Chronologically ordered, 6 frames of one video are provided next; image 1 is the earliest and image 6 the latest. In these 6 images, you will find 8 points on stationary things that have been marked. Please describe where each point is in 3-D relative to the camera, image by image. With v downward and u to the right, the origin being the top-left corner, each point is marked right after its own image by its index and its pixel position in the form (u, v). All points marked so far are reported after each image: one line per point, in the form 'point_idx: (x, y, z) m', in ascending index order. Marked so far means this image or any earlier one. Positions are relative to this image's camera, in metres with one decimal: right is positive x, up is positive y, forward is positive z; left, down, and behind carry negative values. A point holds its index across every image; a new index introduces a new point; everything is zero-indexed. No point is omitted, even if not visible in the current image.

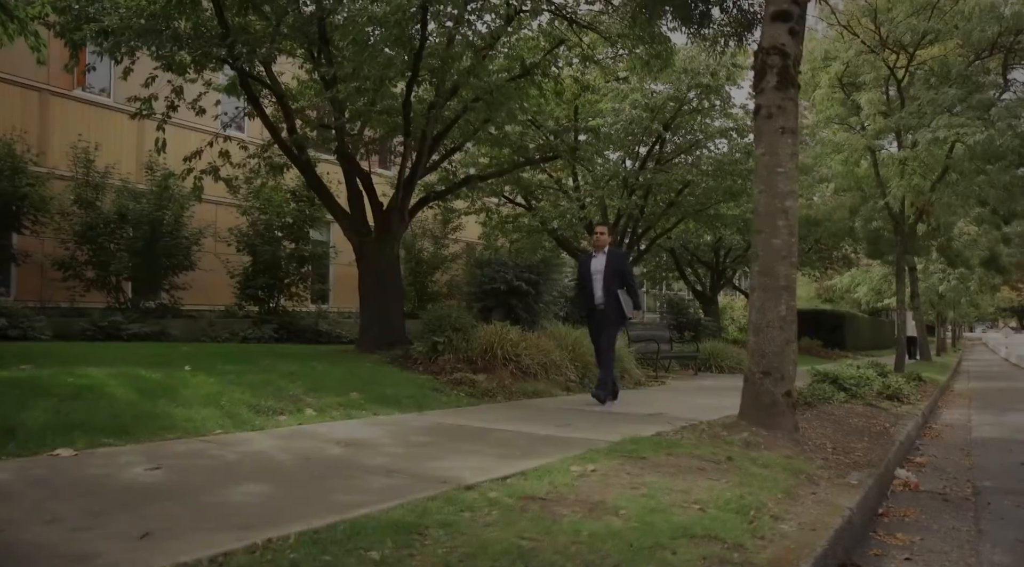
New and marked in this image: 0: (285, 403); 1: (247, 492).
0: (-1.7, -0.9, +5.9) m
1: (-1.1, -0.8, +3.1) m
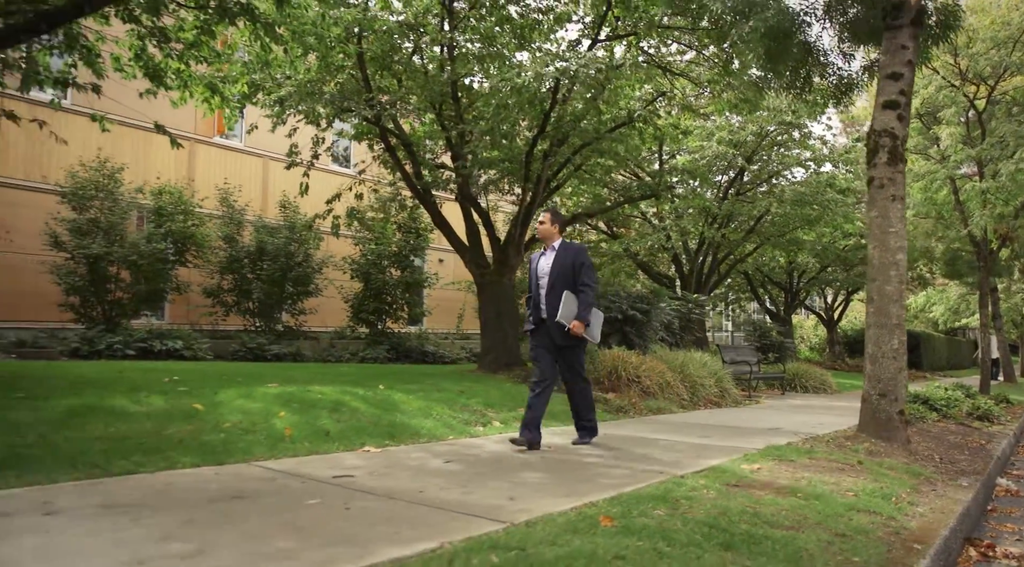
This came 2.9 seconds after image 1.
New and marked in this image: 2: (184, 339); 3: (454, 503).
0: (-0.3, -1.3, +7.3) m
1: (+0.1, -1.1, +4.4) m
2: (-6.0, -1.0, +13.8) m
3: (-0.3, -1.0, +3.5) m
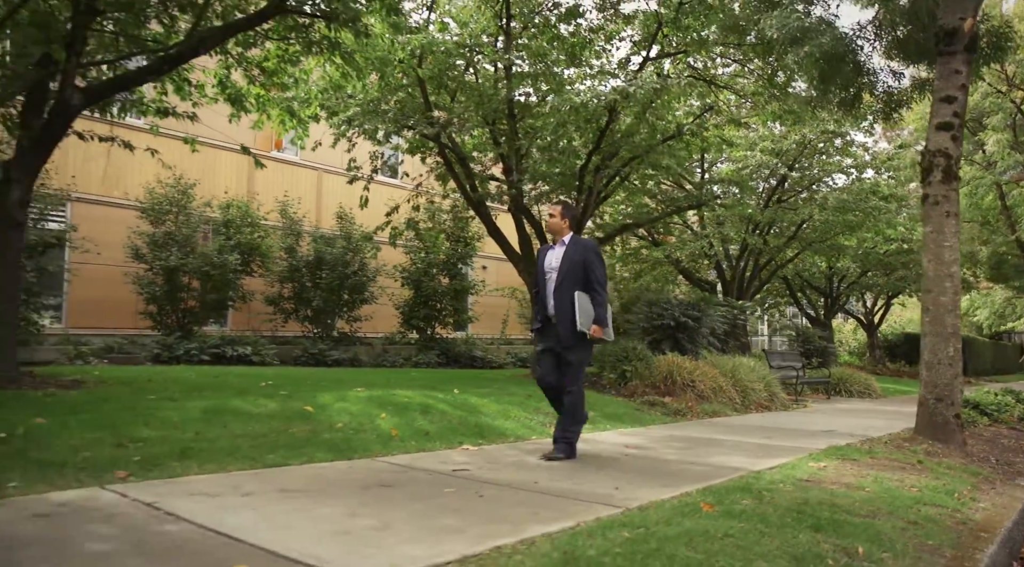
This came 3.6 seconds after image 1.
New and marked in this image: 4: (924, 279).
0: (+0.4, -1.4, +7.8) m
1: (+0.7, -1.2, +4.9) m
2: (-5.0, -1.2, +14.5) m
3: (+0.3, -1.1, +4.0) m
4: (+3.6, 0.0, +6.7) m
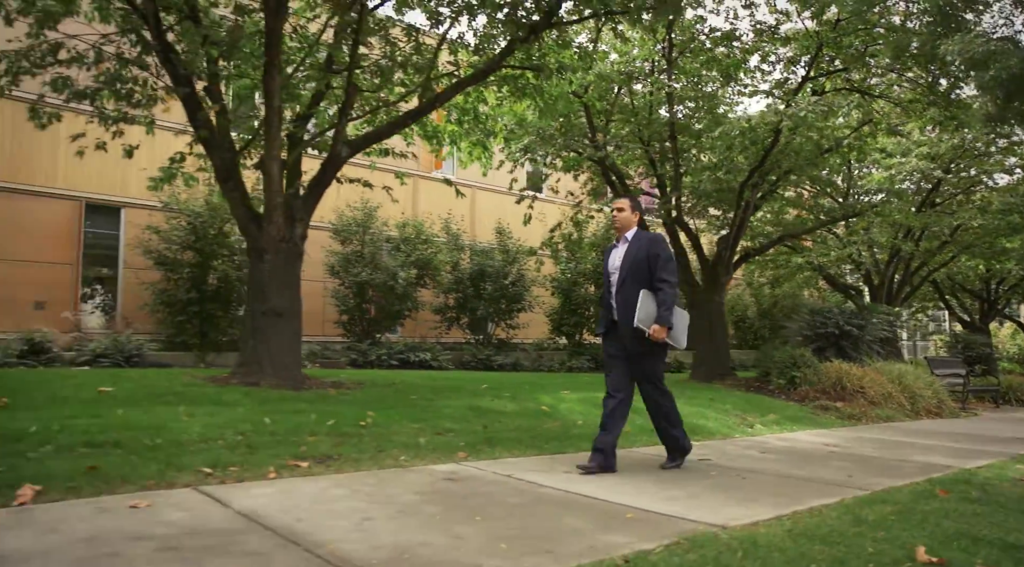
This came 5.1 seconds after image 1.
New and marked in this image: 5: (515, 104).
0: (+2.6, -1.5, +8.6) m
1: (+2.5, -1.4, +5.7) m
2: (-1.7, -1.4, +16.0) m
3: (+1.9, -1.3, +4.9) m
4: (+5.6, -0.1, +7.0) m
5: (0.0, +2.7, +11.4) m
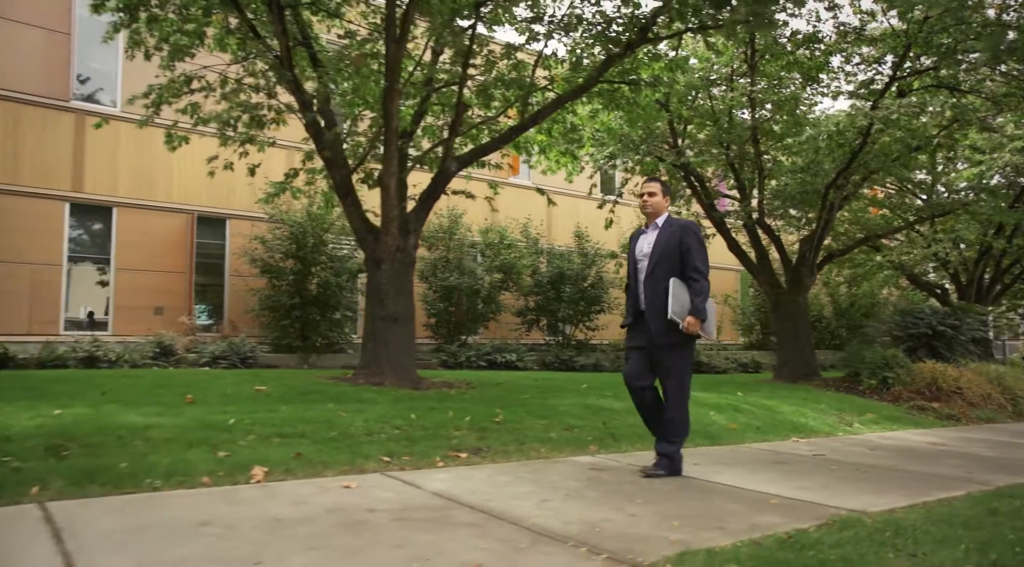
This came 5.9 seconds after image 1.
0: (+3.8, -1.6, +8.8) m
1: (+3.4, -1.4, +5.9) m
2: (+0.1, -1.5, +16.5) m
3: (+2.8, -1.3, +5.1) m
4: (+6.6, -0.1, +6.9) m
5: (+1.4, +2.7, +11.8) m
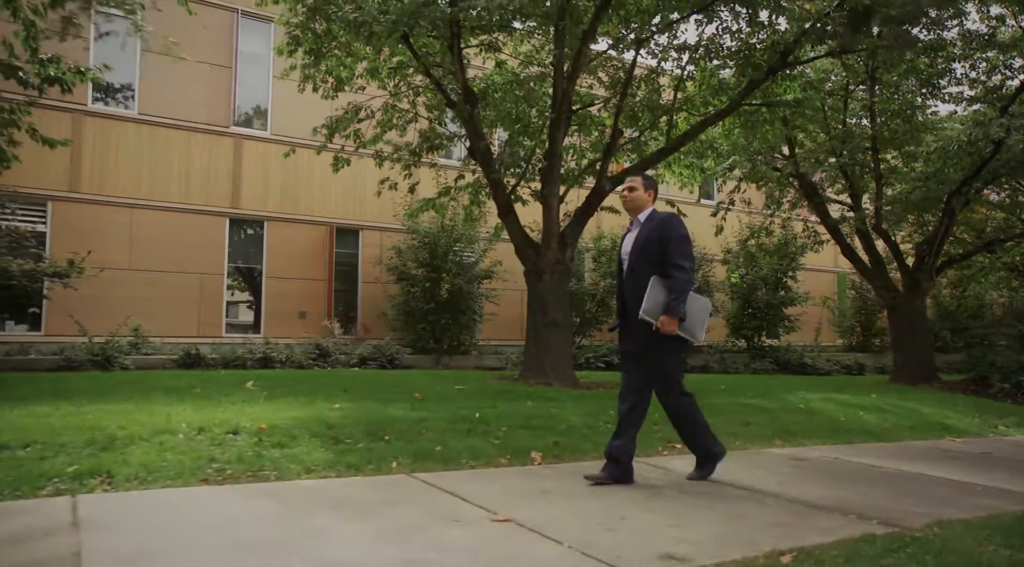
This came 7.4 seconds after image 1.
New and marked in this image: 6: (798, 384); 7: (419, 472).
0: (+5.6, -1.7, +9.1) m
1: (+5.0, -1.5, +6.3) m
2: (+2.7, -1.6, +17.2) m
3: (+4.3, -1.4, +5.6) m
4: (+8.3, -0.1, +7.0) m
5: (+3.6, +2.6, +12.3) m
6: (+4.2, -1.5, +11.2) m
7: (-0.5, -1.0, +4.0) m
